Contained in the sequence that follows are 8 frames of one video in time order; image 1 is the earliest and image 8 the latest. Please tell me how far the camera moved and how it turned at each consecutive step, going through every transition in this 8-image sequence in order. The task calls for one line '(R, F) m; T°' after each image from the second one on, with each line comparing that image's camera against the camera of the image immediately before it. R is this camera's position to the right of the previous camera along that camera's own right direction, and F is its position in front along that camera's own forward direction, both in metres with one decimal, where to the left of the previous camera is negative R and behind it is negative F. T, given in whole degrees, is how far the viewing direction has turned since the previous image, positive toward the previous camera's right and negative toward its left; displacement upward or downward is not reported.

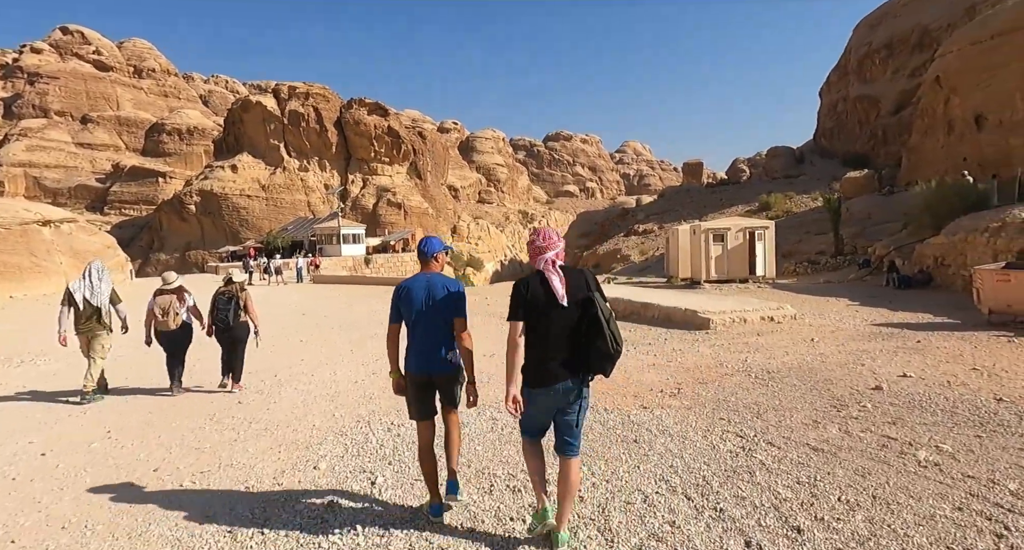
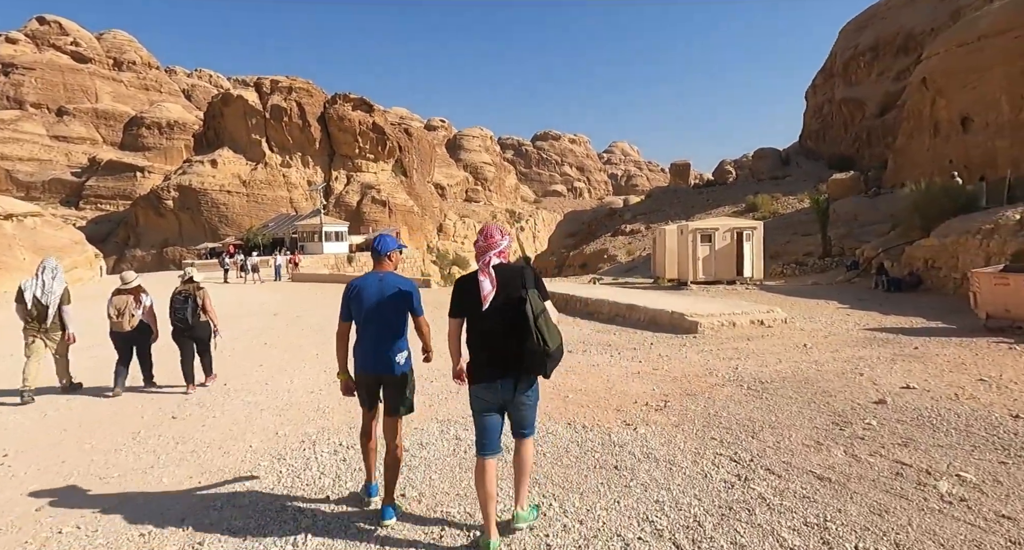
(+0.1, +0.5) m; +1°
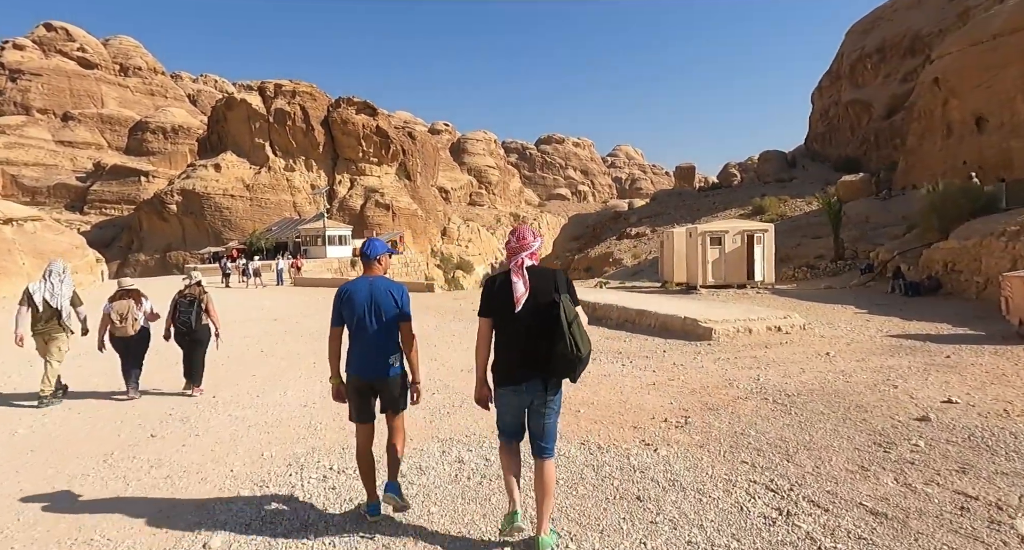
(0.0, +0.3) m; 0°
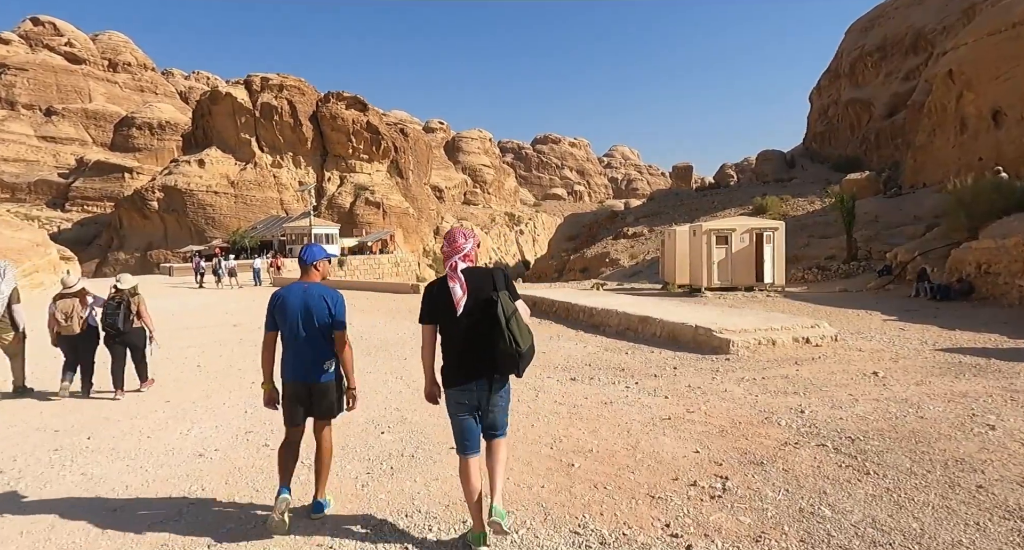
(+0.2, +1.3) m; 0°
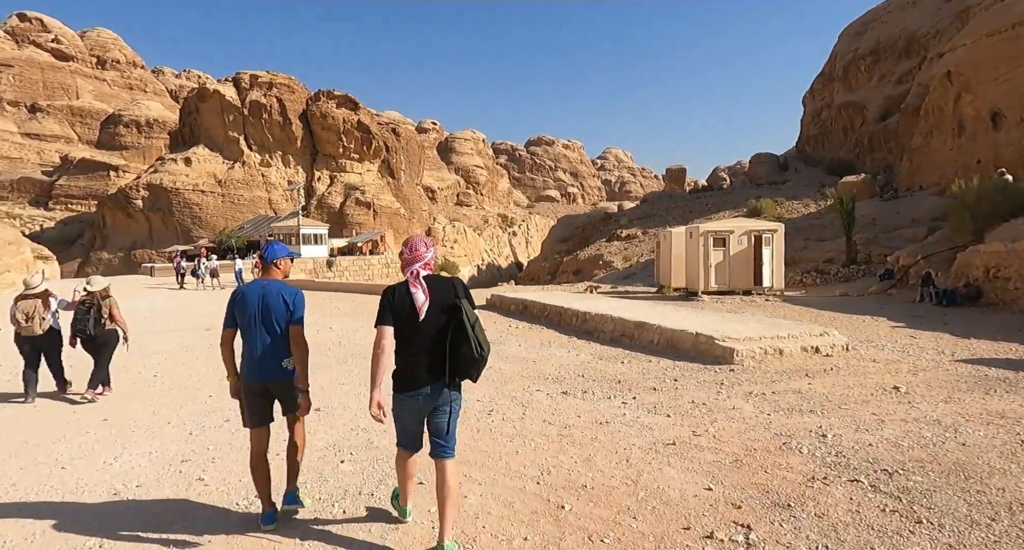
(+0.1, +0.6) m; +1°
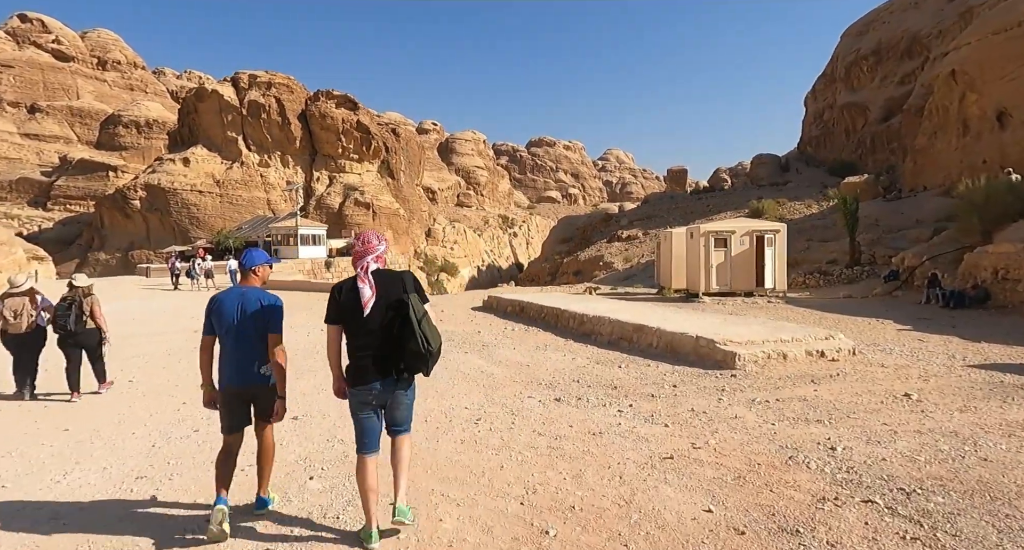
(+0.1, +0.3) m; 0°
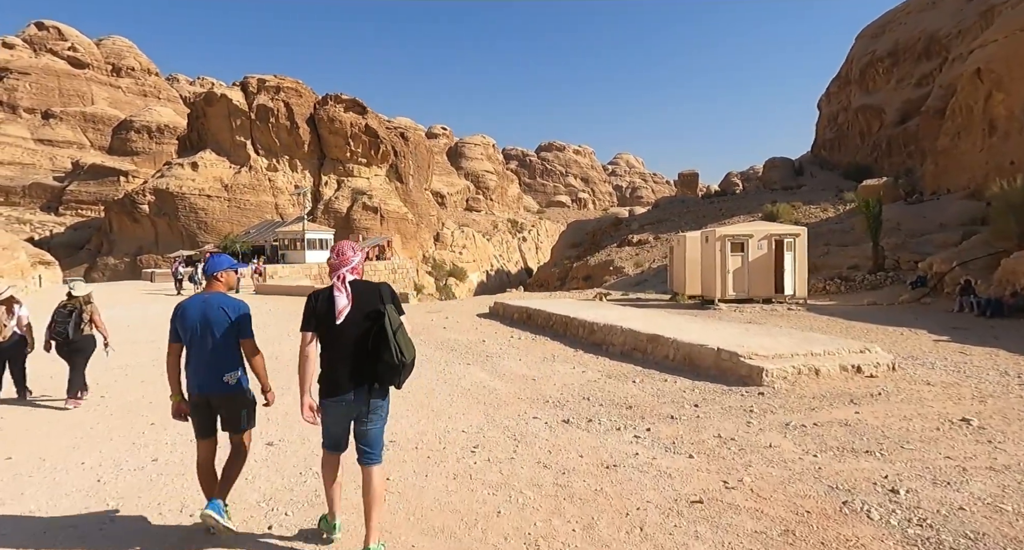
(+0.1, +0.5) m; -1°
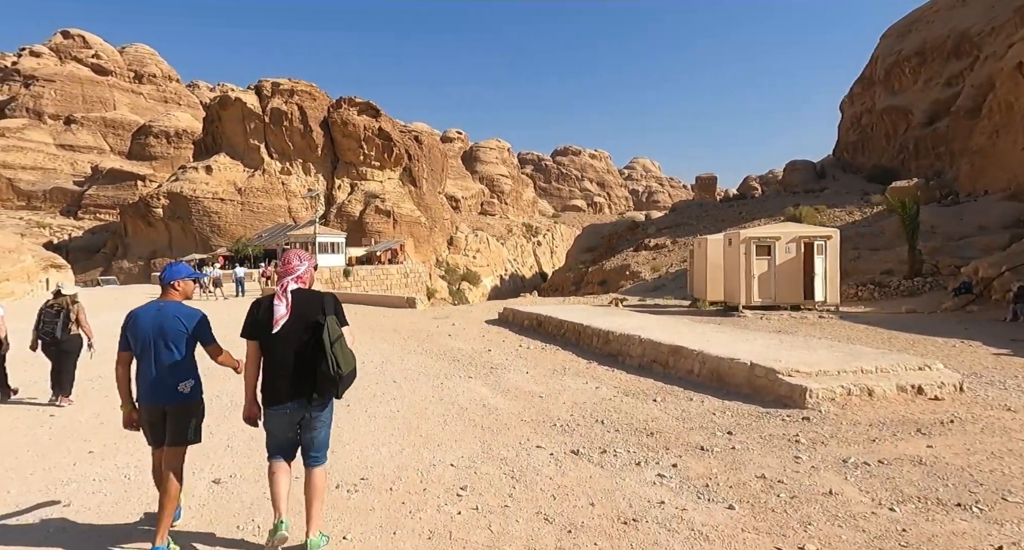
(+0.1, +0.7) m; -2°
